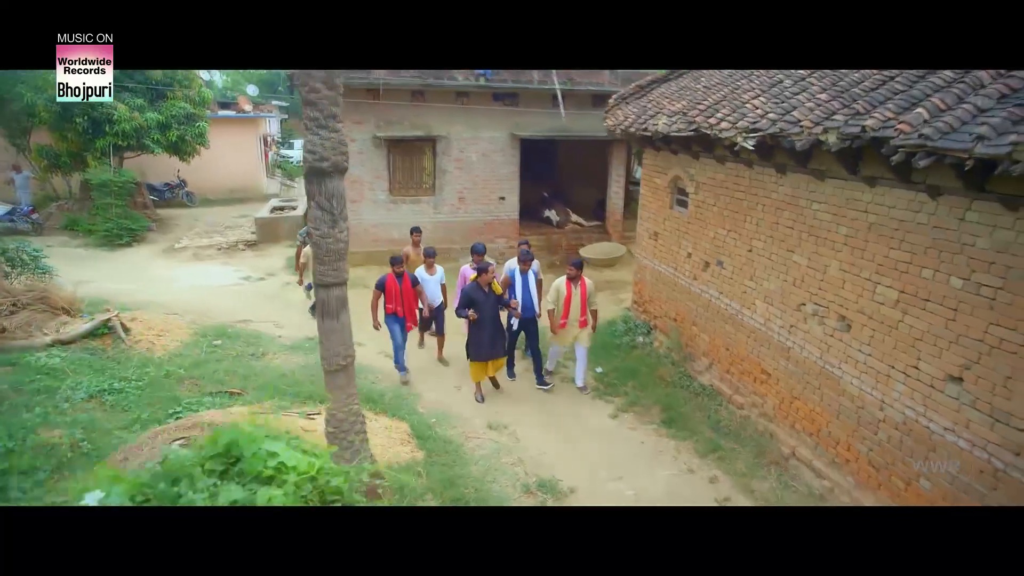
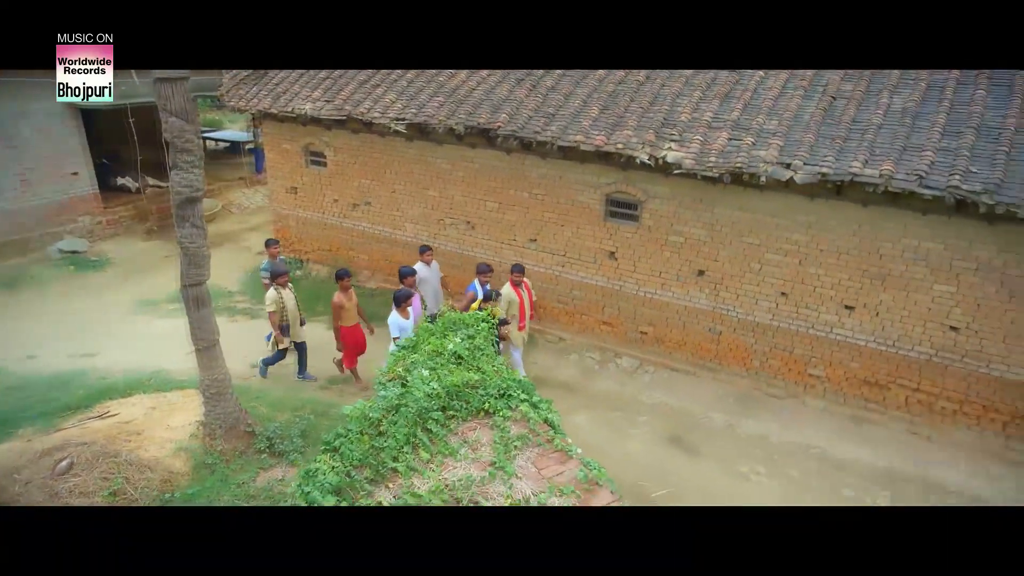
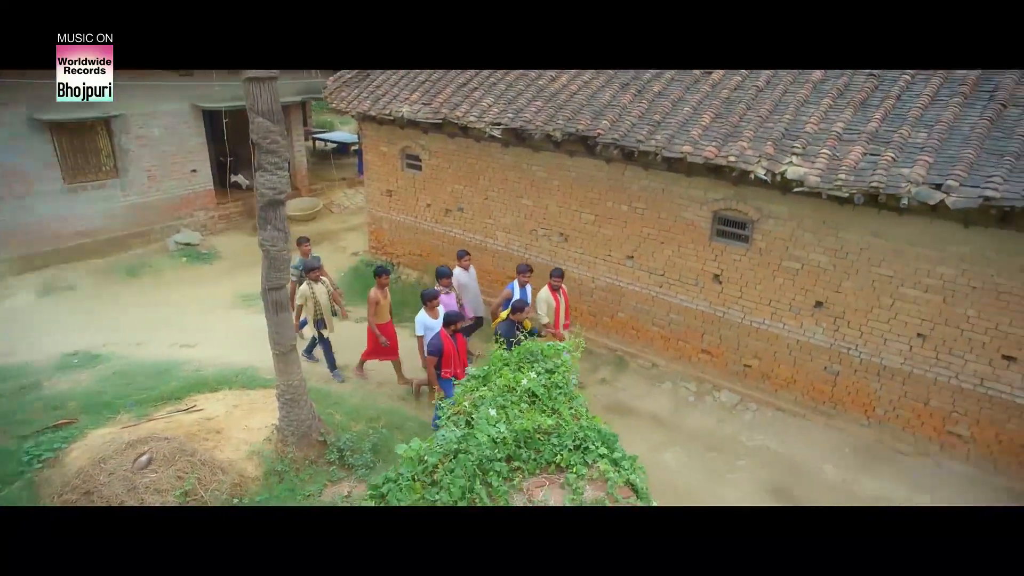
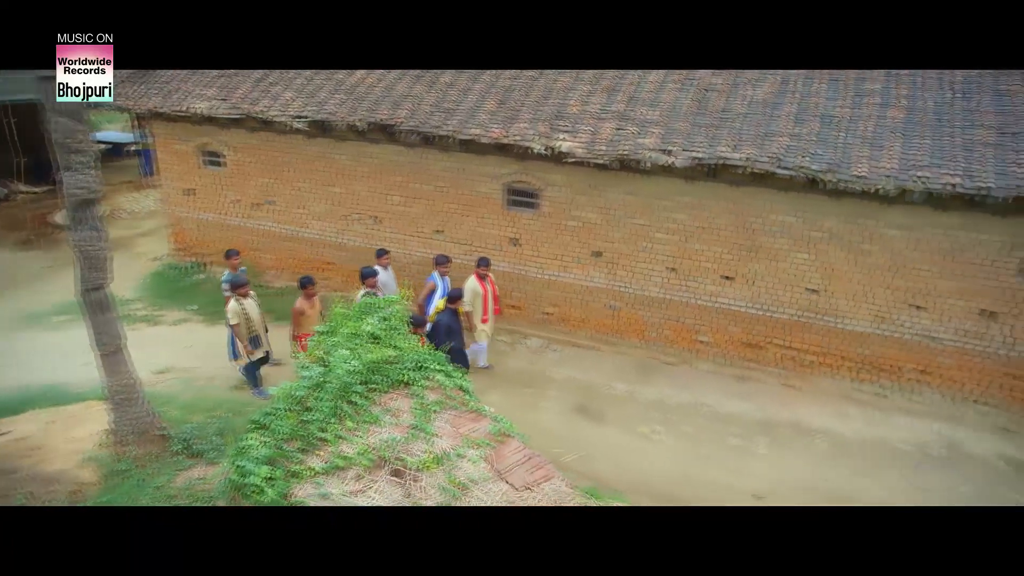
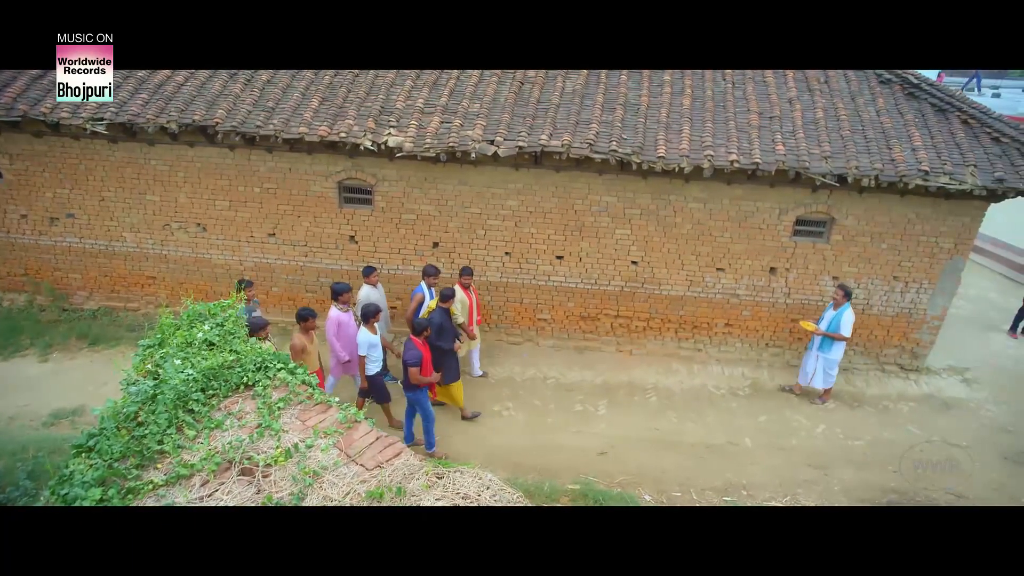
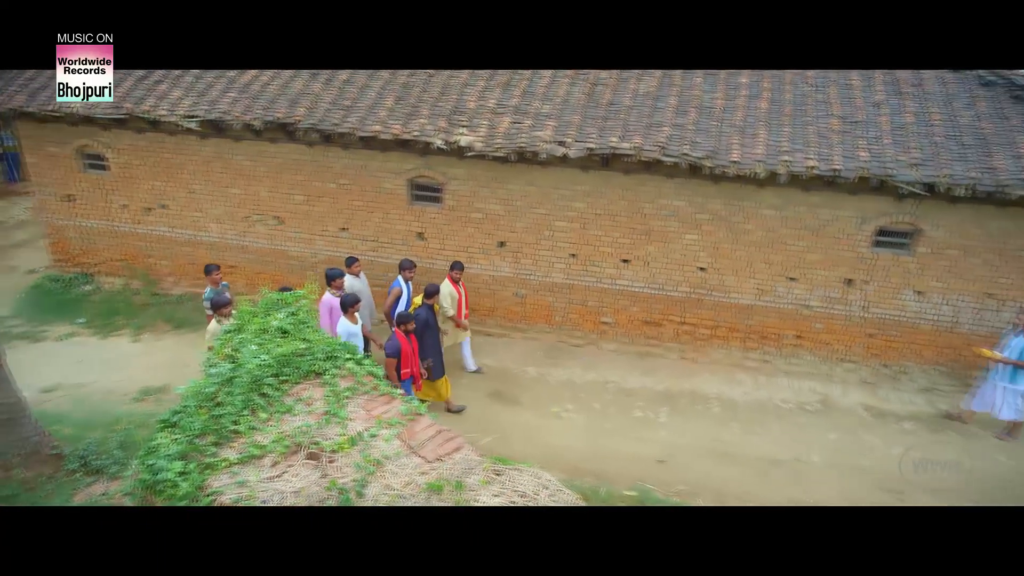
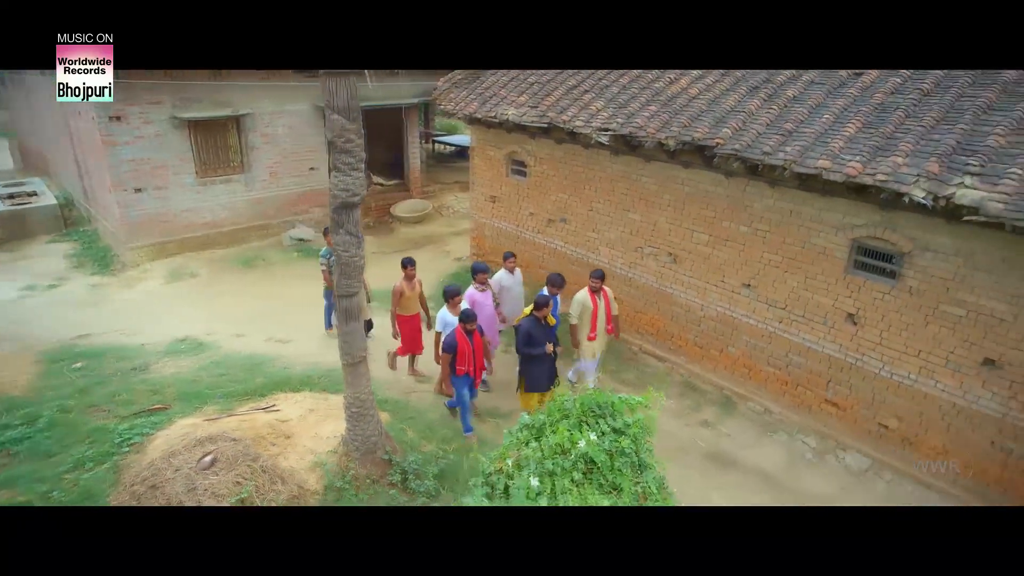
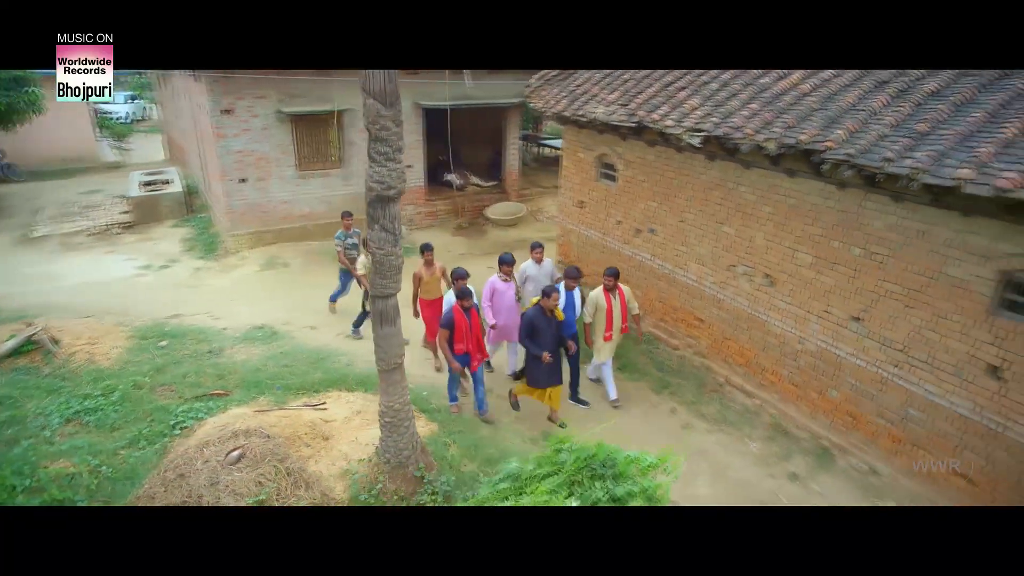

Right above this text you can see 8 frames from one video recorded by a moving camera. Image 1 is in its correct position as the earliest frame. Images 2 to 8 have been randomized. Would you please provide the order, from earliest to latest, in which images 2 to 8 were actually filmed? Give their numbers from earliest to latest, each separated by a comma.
8, 7, 3, 2, 4, 6, 5
